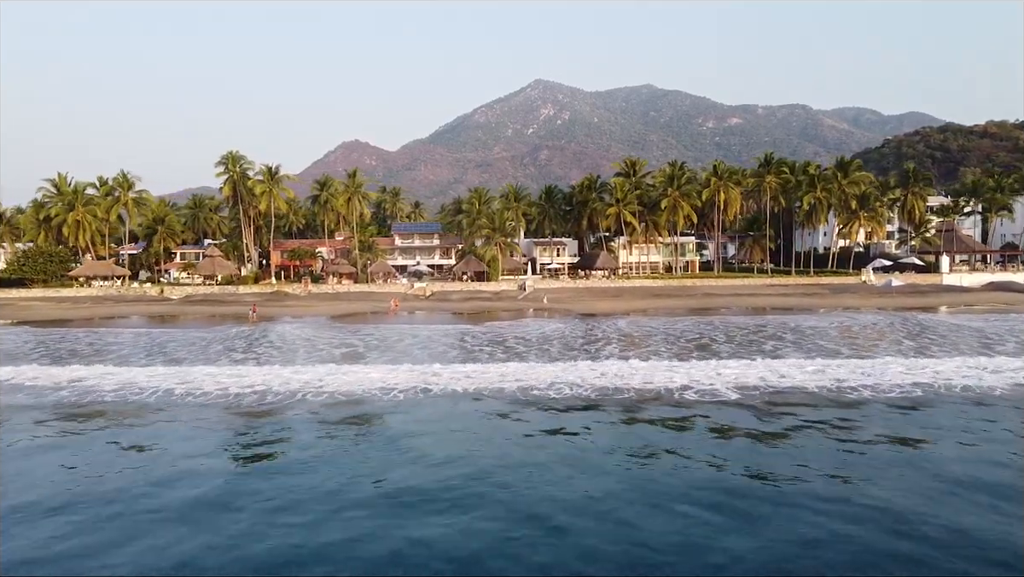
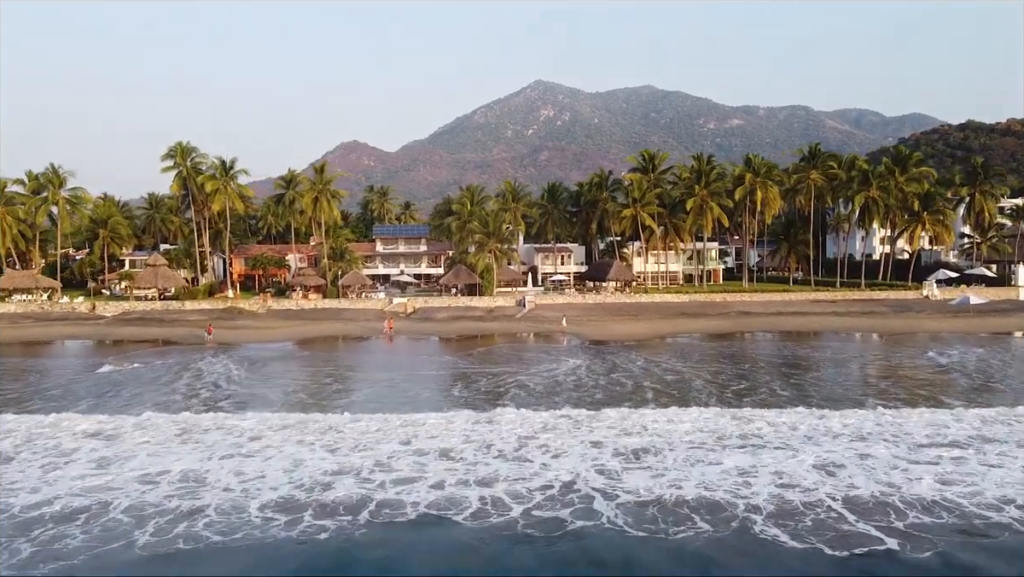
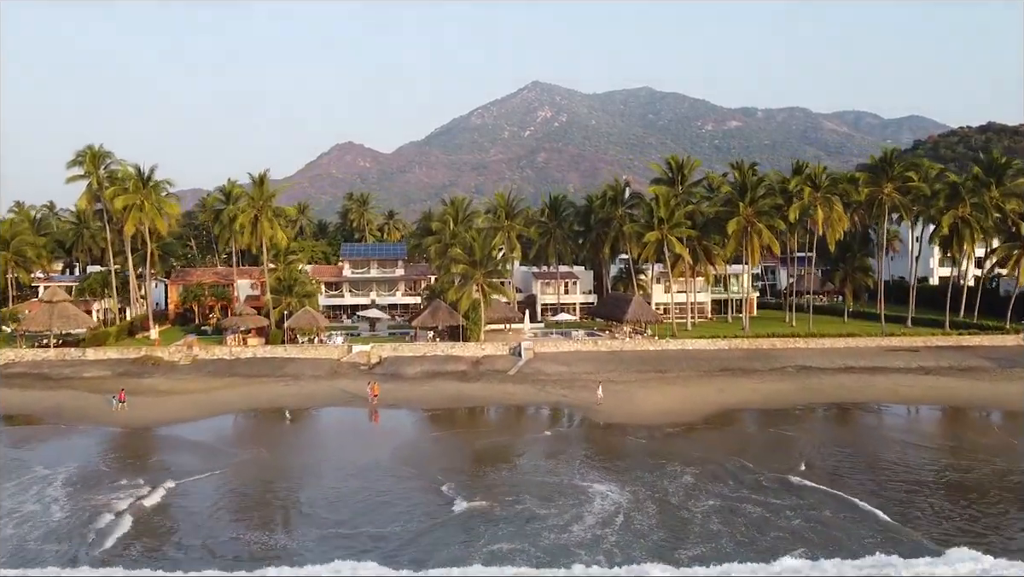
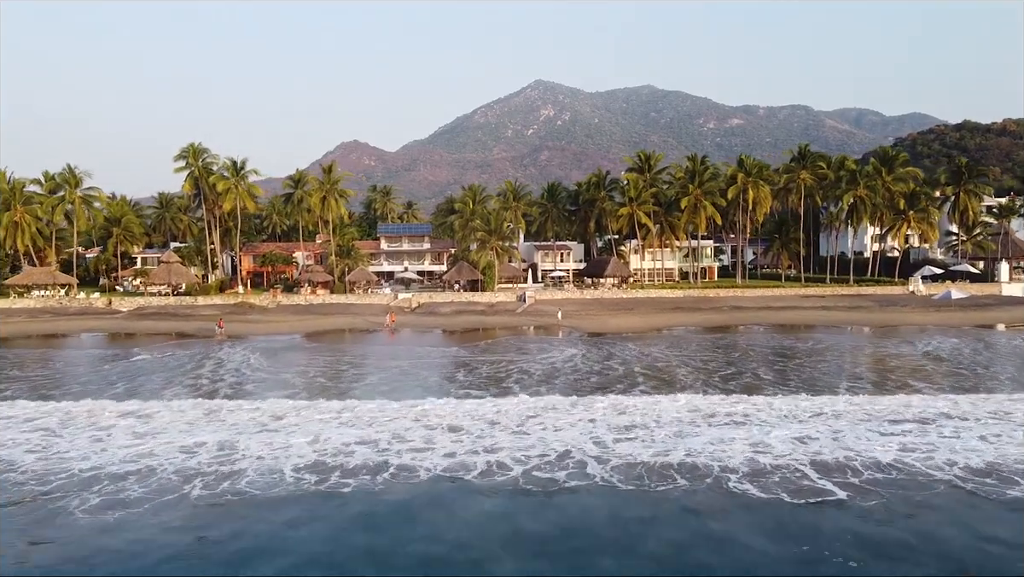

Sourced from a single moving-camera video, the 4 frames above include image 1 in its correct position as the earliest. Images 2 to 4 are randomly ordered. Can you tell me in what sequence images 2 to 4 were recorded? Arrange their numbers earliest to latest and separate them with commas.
4, 2, 3
